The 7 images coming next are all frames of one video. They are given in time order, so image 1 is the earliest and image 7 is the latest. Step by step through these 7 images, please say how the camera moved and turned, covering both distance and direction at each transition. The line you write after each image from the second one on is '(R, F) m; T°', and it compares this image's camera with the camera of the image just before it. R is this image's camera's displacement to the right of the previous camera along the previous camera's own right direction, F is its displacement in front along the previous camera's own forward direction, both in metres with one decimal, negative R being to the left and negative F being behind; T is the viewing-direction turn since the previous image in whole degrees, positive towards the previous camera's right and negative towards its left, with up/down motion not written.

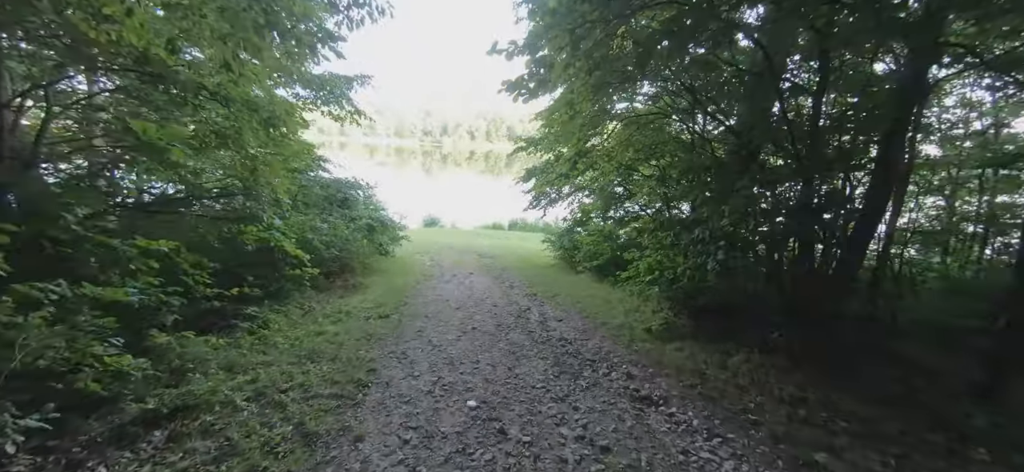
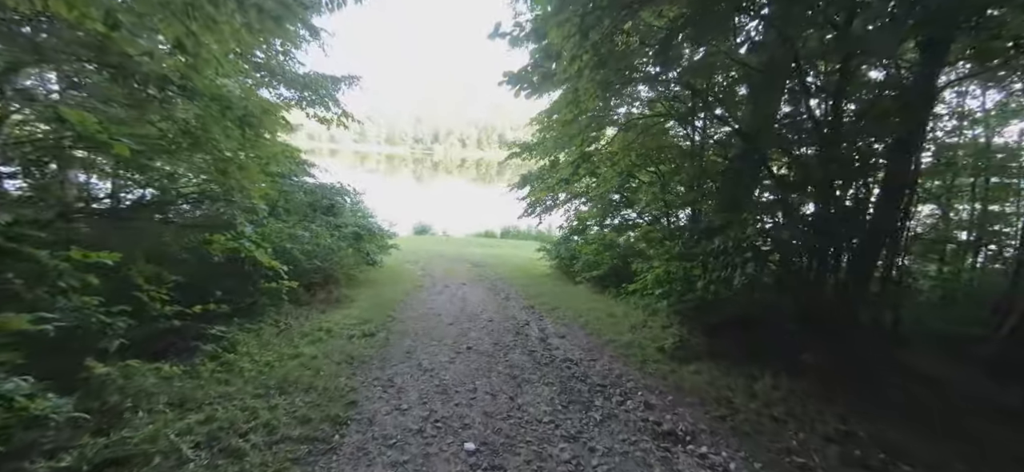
(-0.1, +0.5) m; +1°
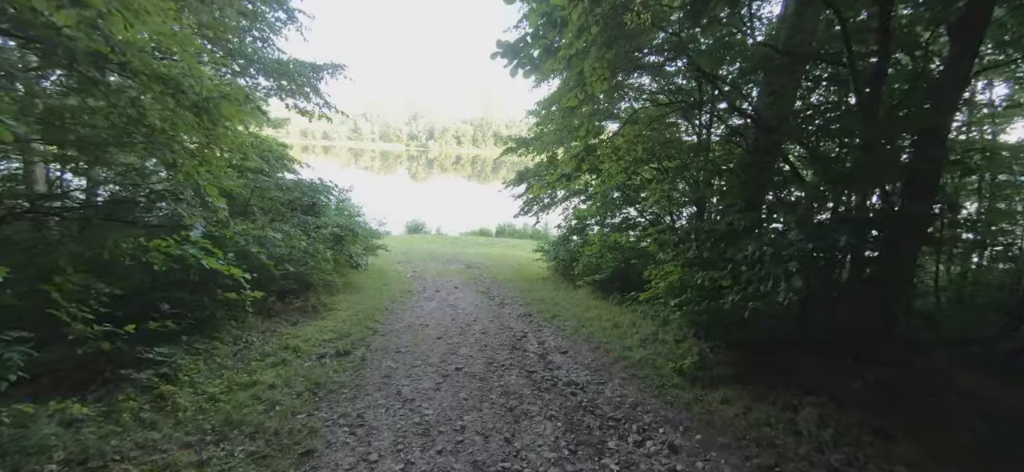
(0.0, +0.7) m; +1°
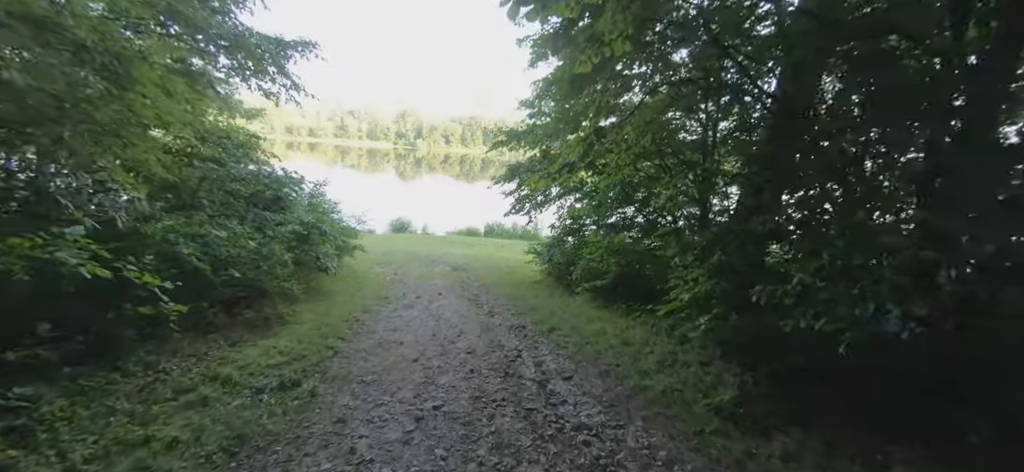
(-0.1, +1.0) m; +2°
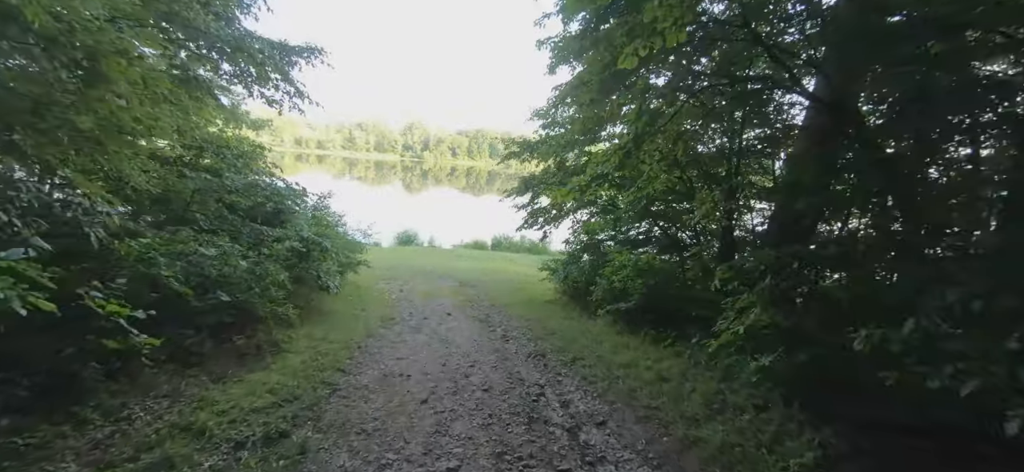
(-0.2, +0.6) m; -1°
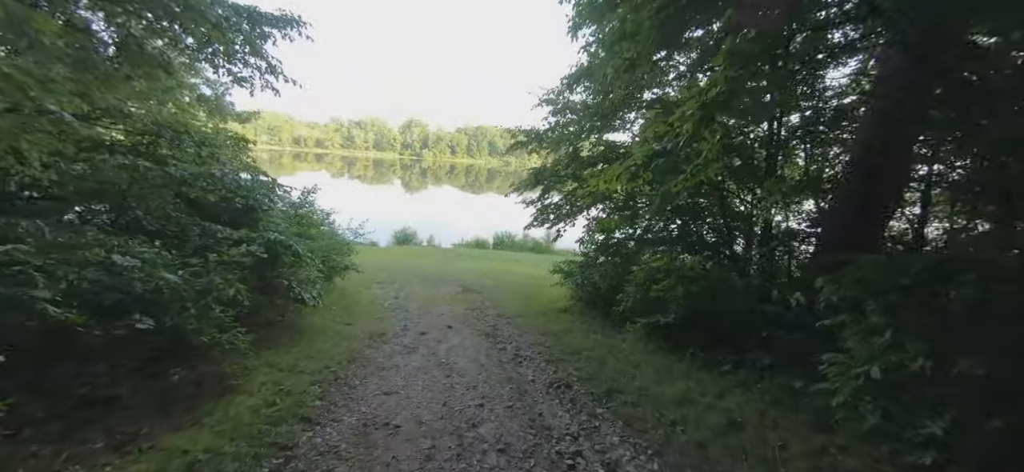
(-0.2, +1.2) m; 0°
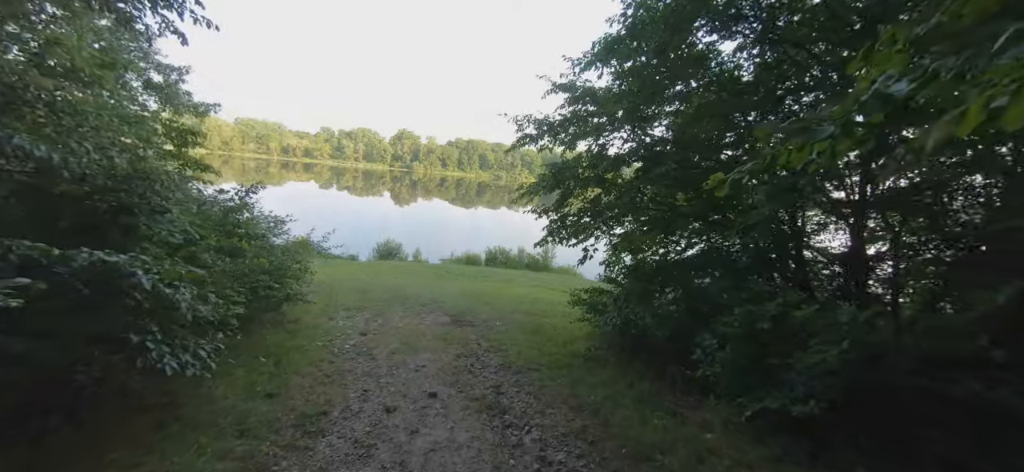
(-0.3, +2.4) m; +1°
